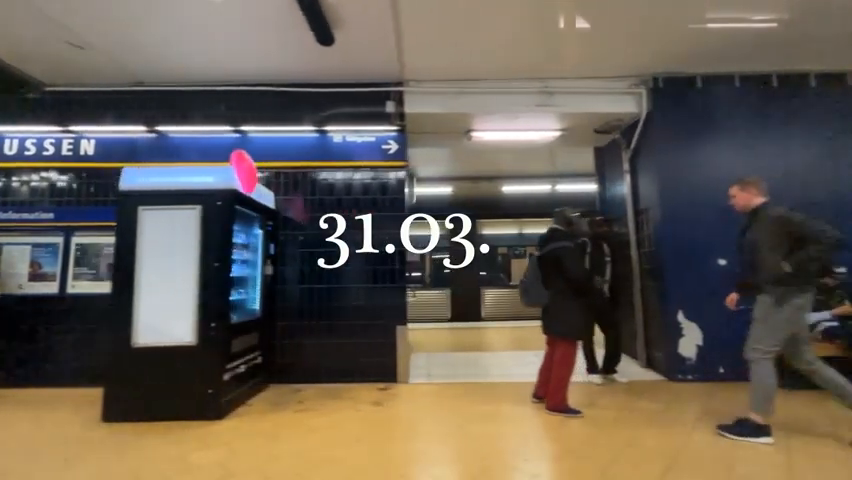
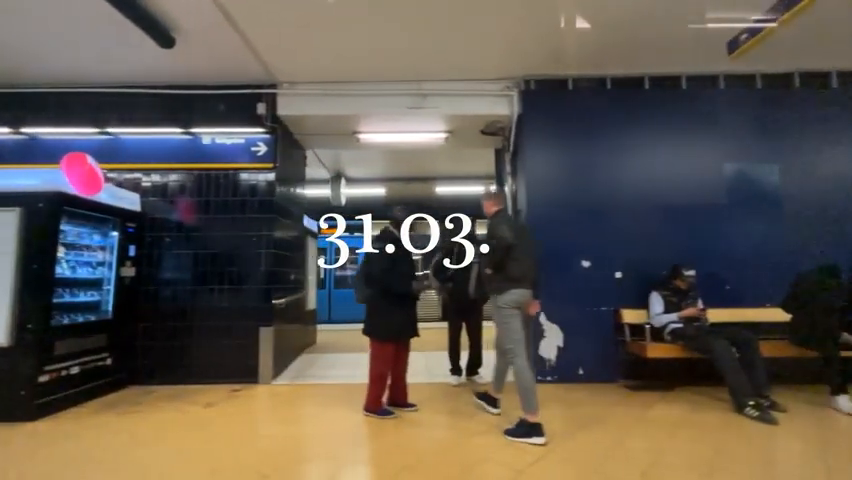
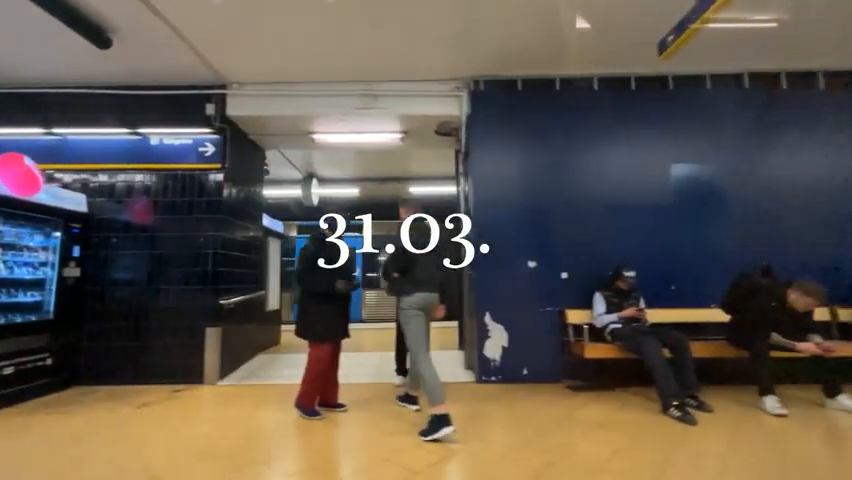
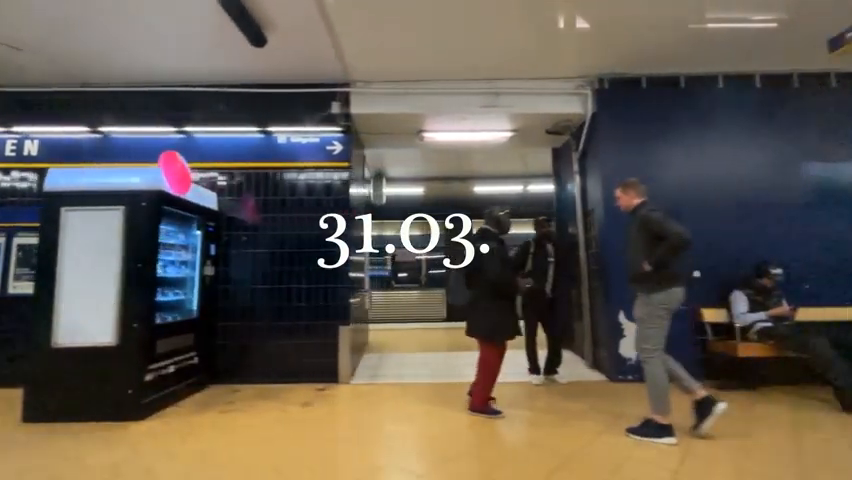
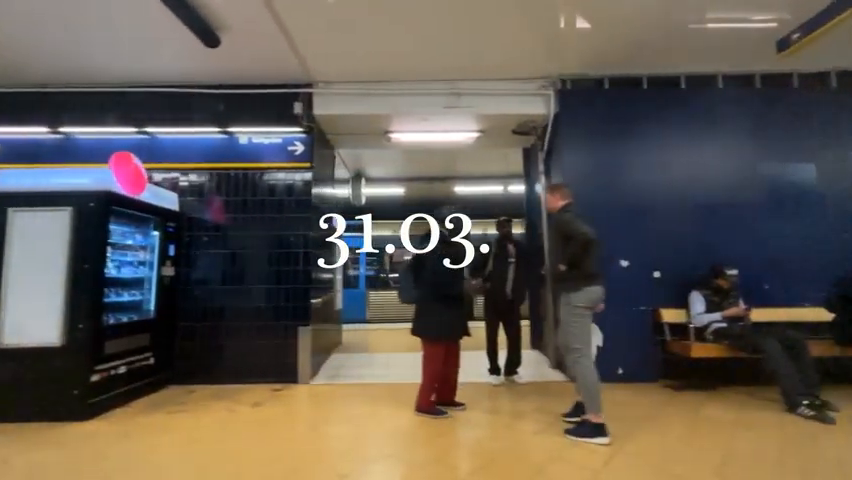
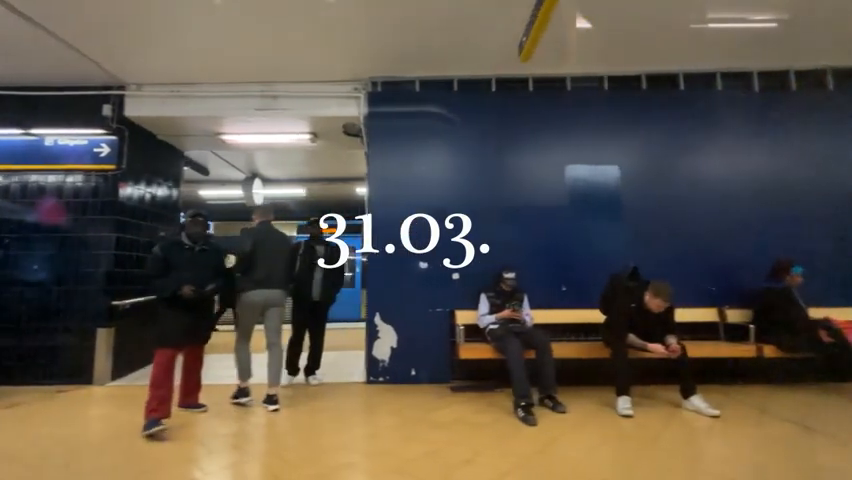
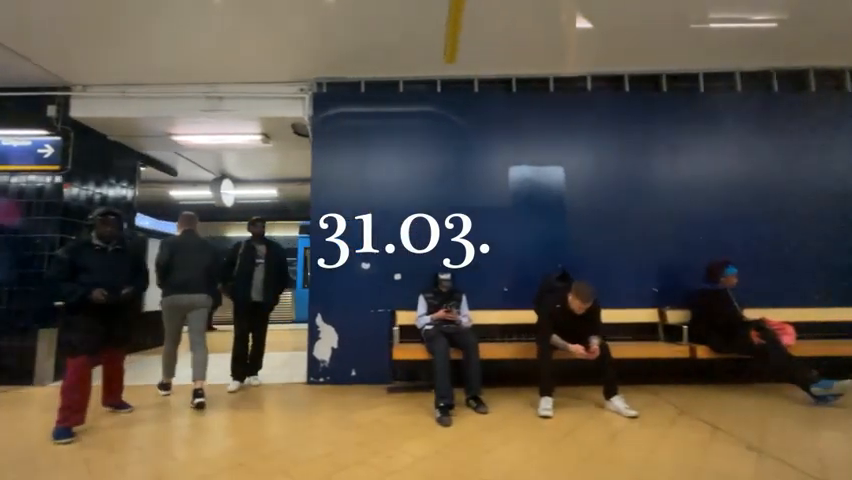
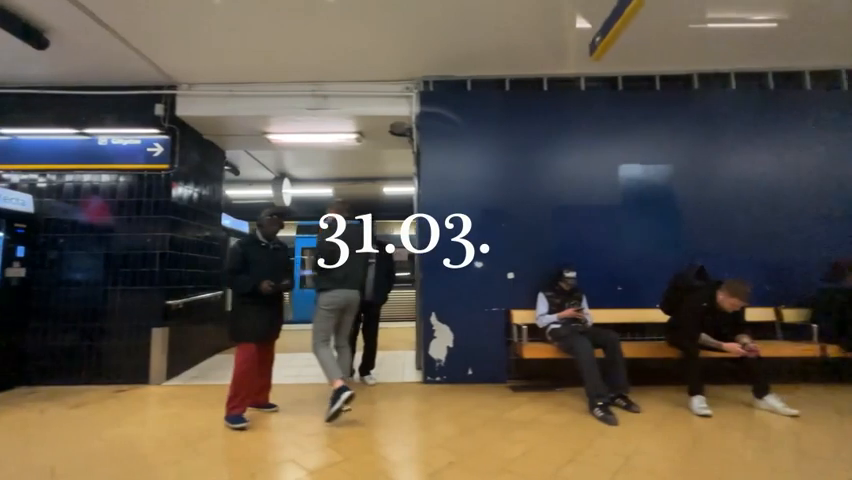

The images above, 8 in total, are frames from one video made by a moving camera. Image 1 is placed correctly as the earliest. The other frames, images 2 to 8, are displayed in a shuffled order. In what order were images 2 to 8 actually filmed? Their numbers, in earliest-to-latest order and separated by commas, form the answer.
4, 5, 2, 3, 8, 6, 7
